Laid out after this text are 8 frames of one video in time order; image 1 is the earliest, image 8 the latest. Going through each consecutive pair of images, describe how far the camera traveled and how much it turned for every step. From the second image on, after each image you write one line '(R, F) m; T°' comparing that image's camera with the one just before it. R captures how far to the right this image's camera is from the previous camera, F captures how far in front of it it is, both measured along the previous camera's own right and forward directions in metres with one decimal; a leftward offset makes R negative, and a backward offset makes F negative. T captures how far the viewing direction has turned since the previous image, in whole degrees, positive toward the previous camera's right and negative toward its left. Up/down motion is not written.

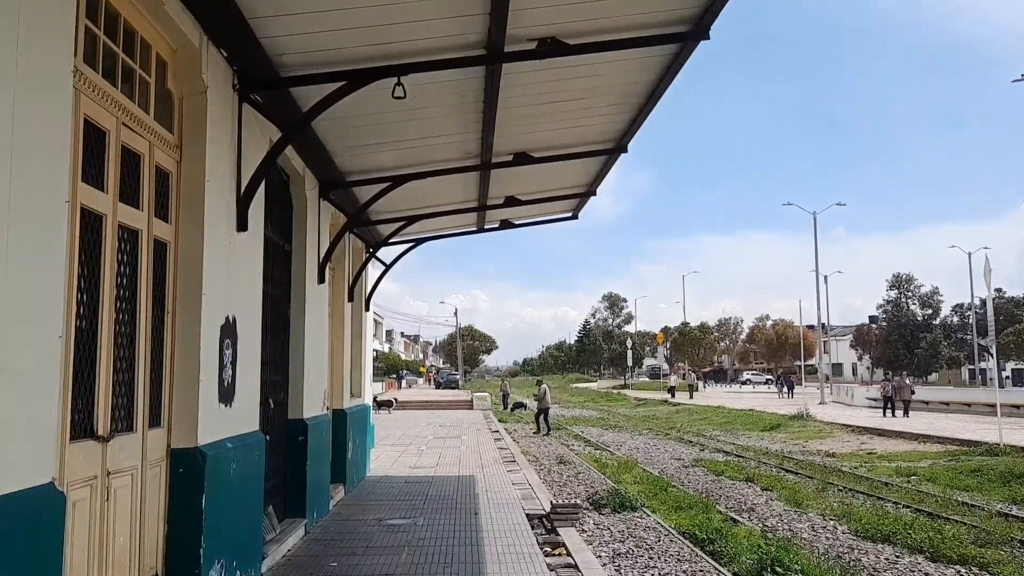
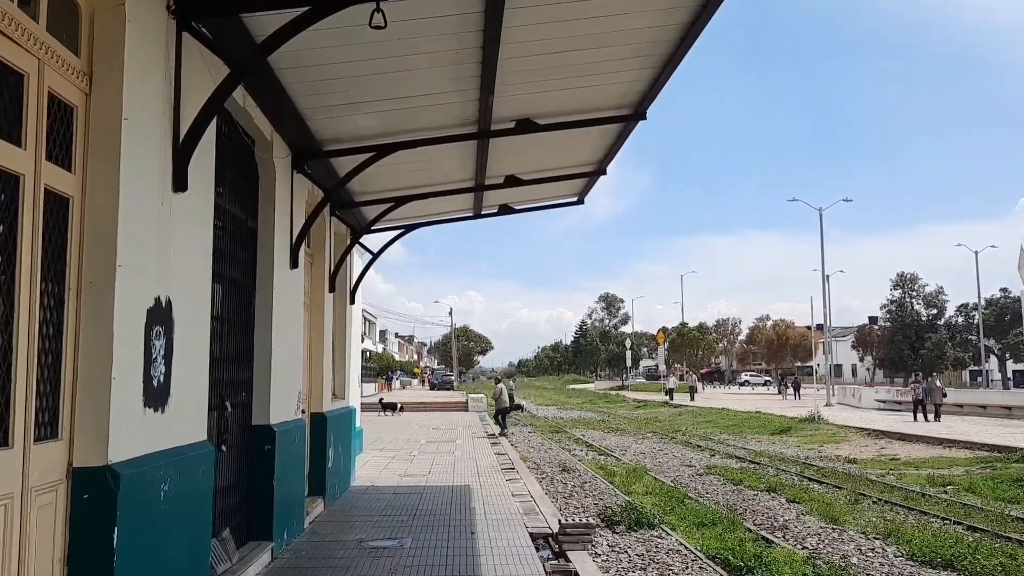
(-0.1, +1.1) m; 0°
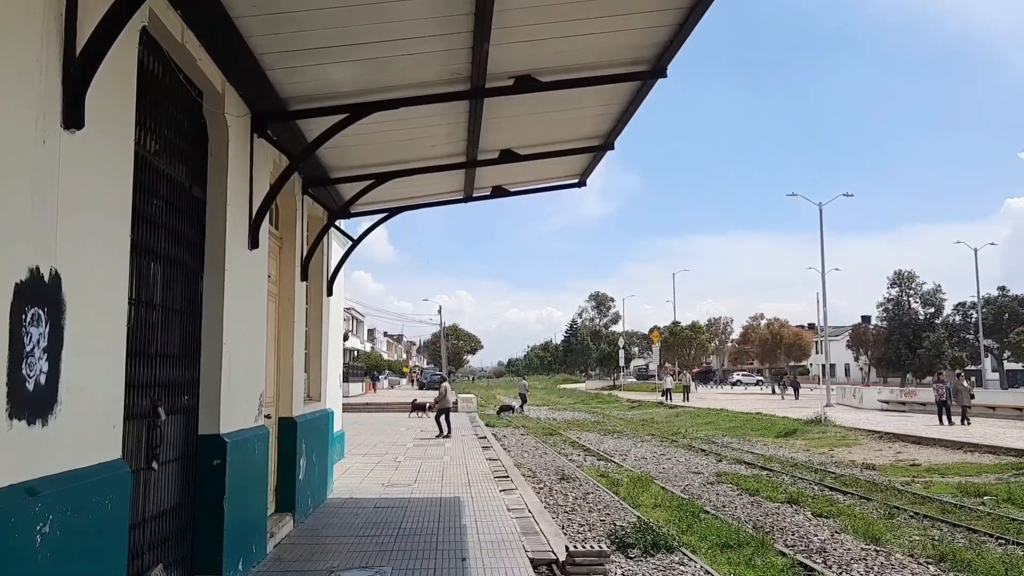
(-0.1, +1.1) m; +1°
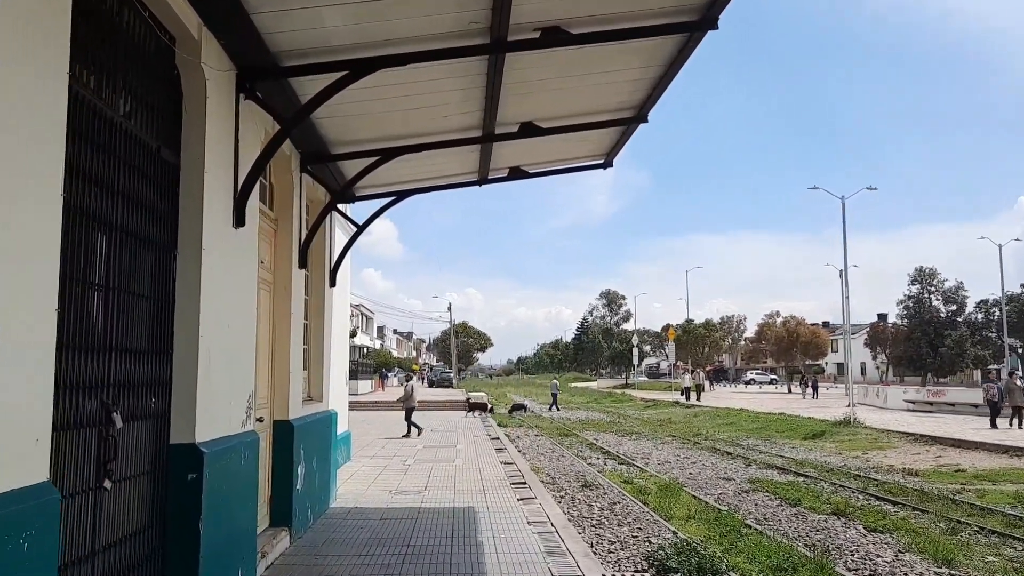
(-0.1, +0.9) m; -1°
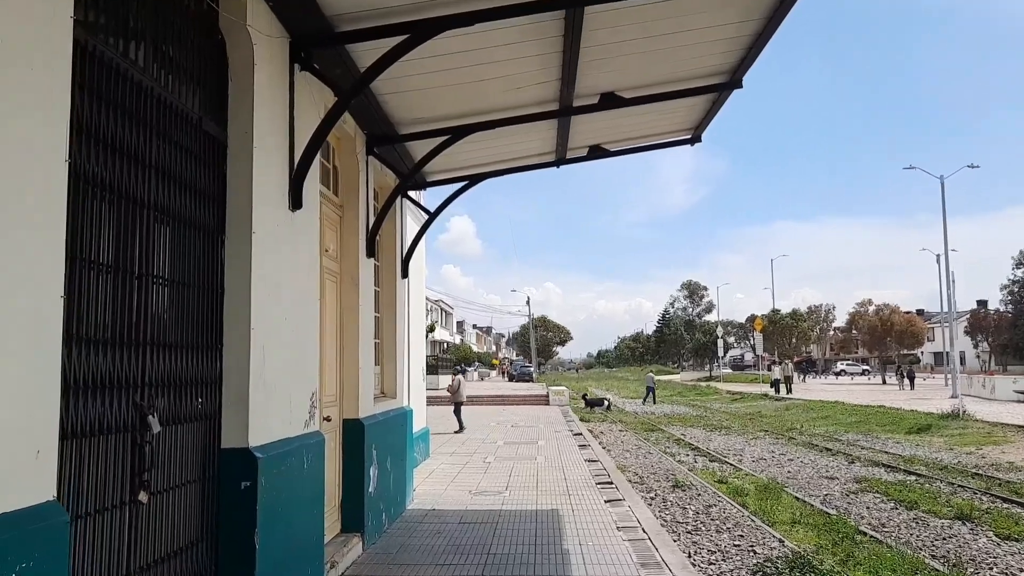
(0.0, +0.6) m; -5°
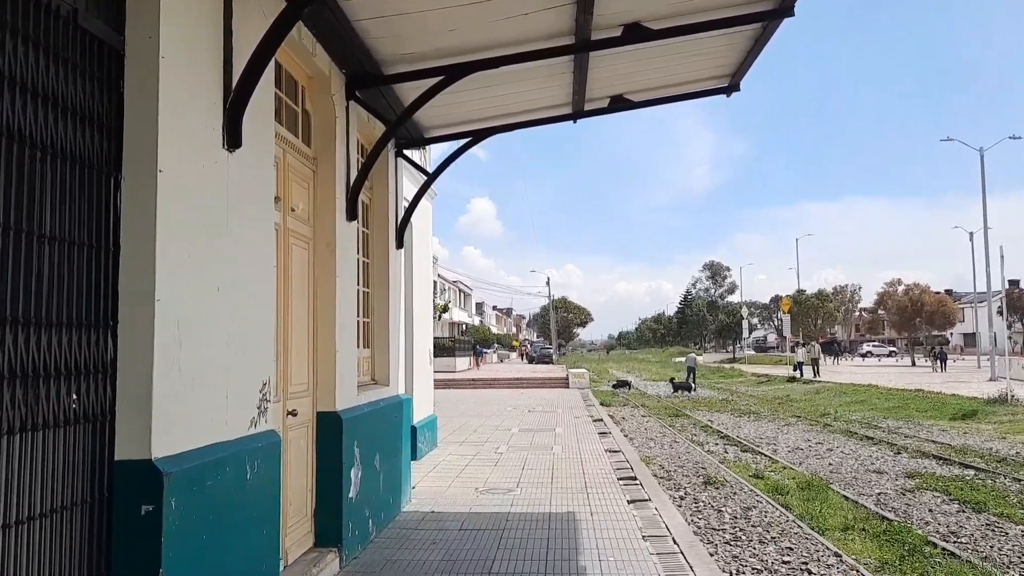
(+0.1, +1.1) m; -1°
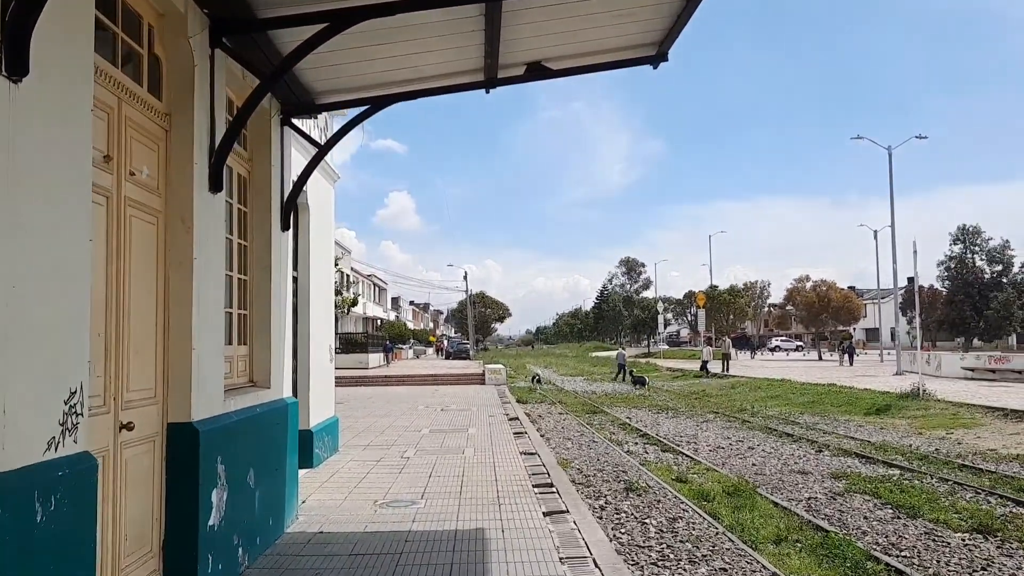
(+0.1, +0.8) m; +5°
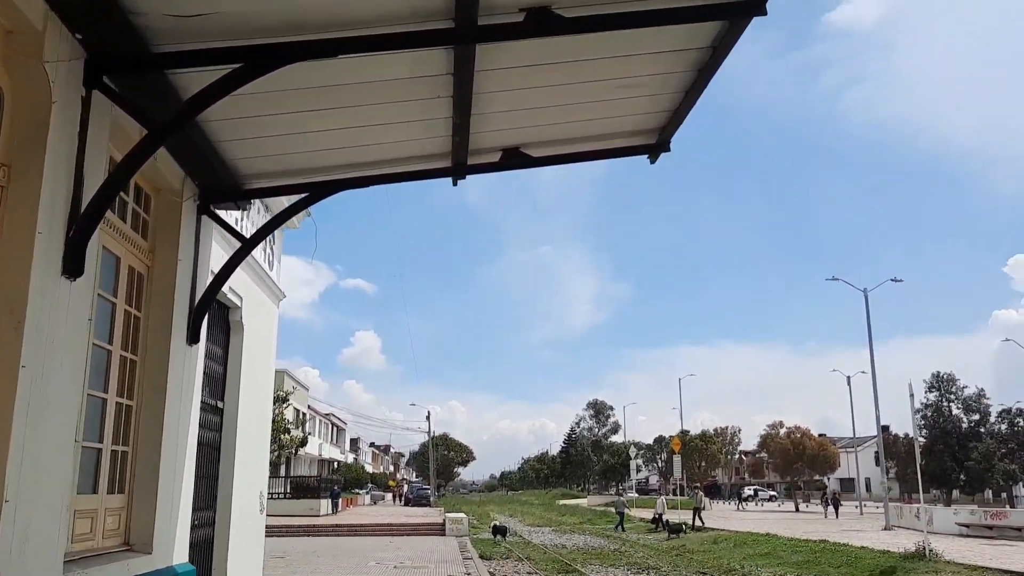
(0.0, +1.4) m; +2°
